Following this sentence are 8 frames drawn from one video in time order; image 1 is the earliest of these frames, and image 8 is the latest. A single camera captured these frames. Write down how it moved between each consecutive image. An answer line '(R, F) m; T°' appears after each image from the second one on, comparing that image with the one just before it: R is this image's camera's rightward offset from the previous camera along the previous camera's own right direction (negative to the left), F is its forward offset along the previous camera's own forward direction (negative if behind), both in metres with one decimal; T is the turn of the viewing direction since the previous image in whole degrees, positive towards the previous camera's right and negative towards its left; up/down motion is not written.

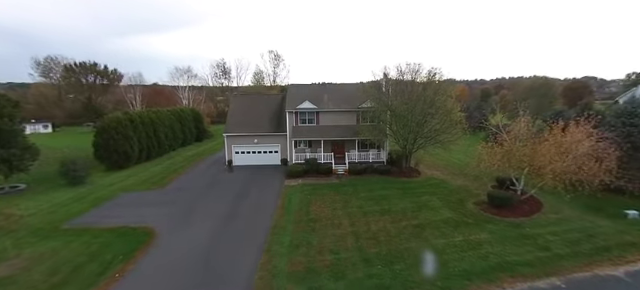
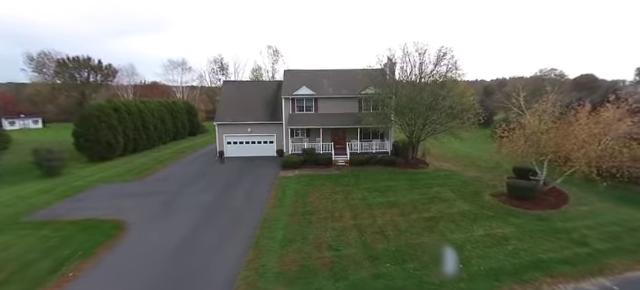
(+0.1, +2.0) m; 0°
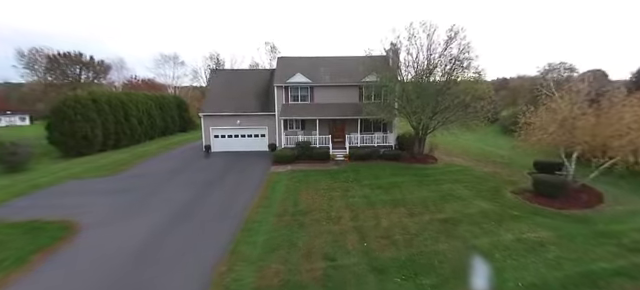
(+0.3, +2.2) m; 0°
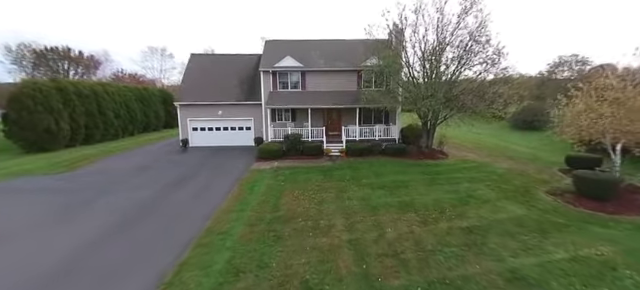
(+0.5, +2.6) m; 0°
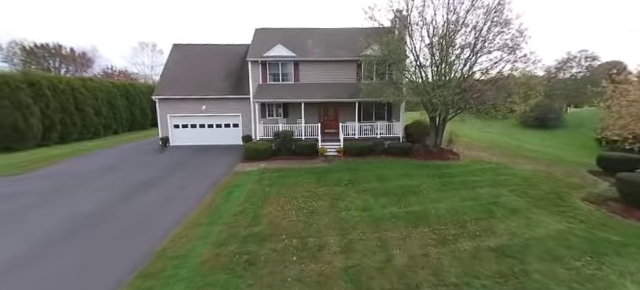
(+0.3, +1.9) m; 0°
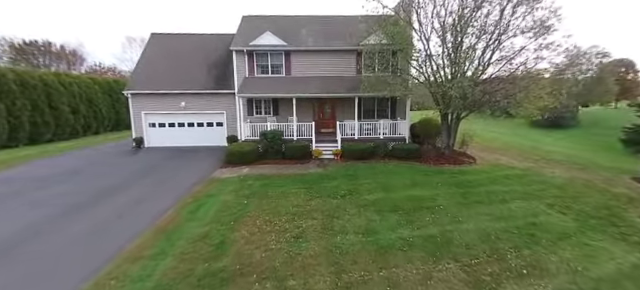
(+0.3, +2.0) m; 0°
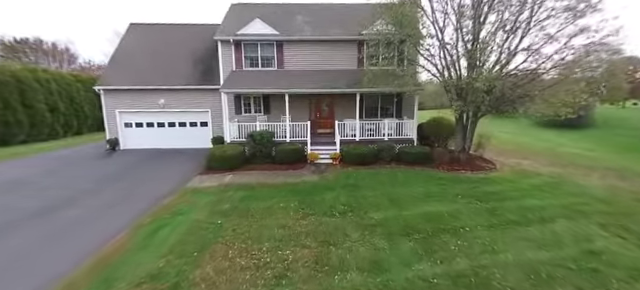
(+0.2, +1.6) m; 0°
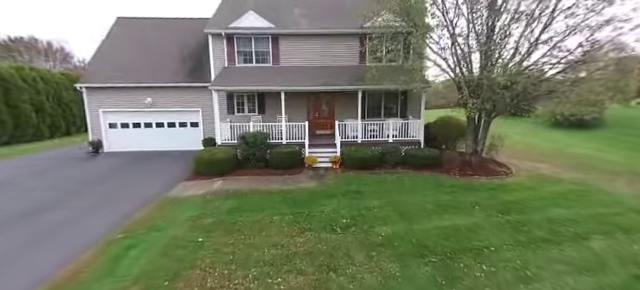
(0.0, +0.9) m; 0°
